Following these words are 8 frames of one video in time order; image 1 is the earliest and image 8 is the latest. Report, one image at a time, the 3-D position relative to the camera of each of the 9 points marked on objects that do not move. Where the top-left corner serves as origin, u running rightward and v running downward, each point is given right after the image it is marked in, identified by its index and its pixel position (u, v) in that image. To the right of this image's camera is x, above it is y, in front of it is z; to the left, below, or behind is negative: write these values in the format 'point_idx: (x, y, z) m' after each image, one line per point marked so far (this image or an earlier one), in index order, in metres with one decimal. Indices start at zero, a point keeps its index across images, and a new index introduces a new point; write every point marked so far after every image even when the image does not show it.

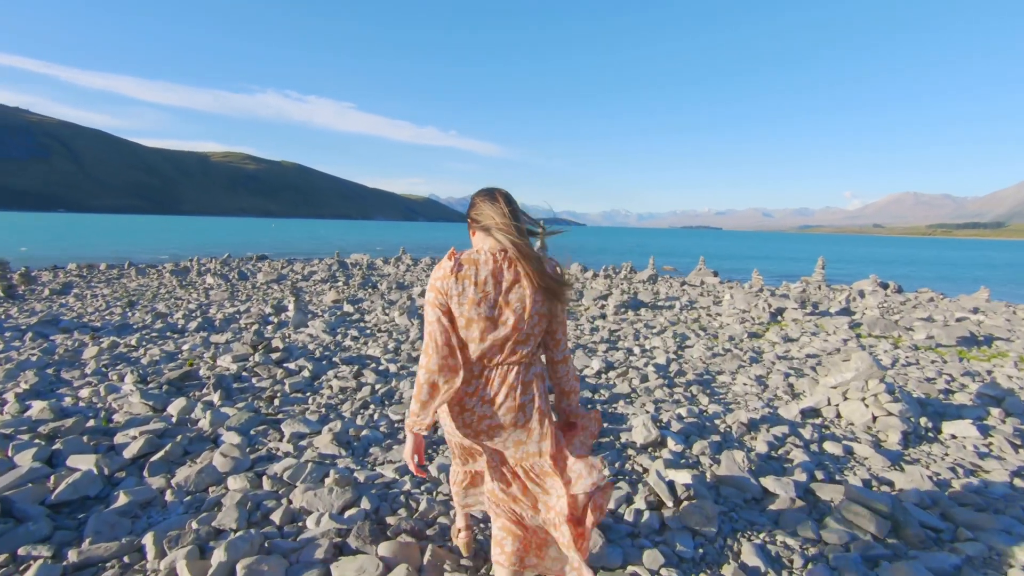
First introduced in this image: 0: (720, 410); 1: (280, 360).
0: (+2.0, -1.2, +5.4) m
1: (-2.7, -0.8, +6.5) m
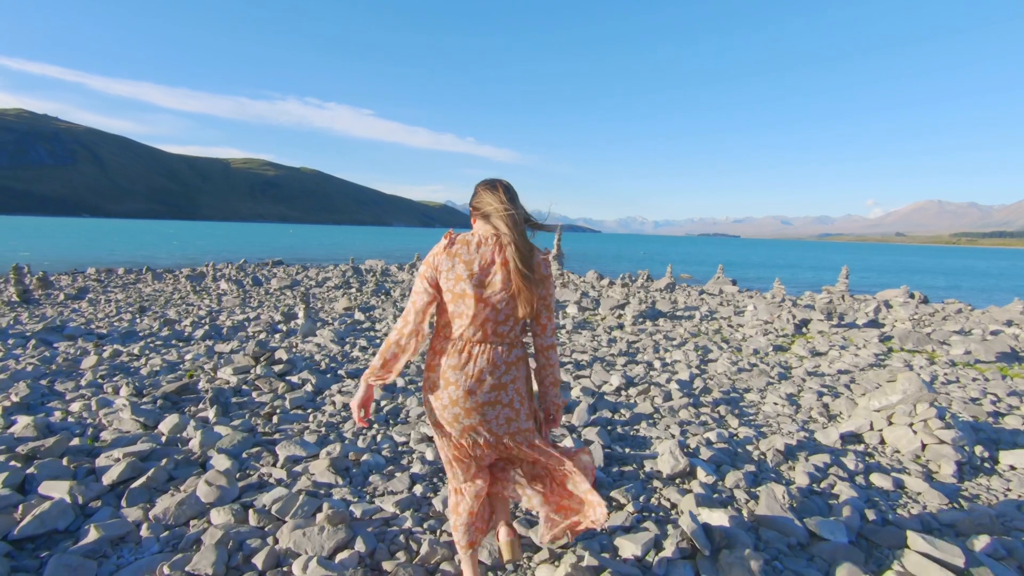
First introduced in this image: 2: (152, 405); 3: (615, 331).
0: (+2.1, -1.3, +4.9) m
1: (-2.6, -0.9, +6.2) m
2: (-3.3, -1.1, +5.1) m
3: (+2.3, -1.0, +12.3) m
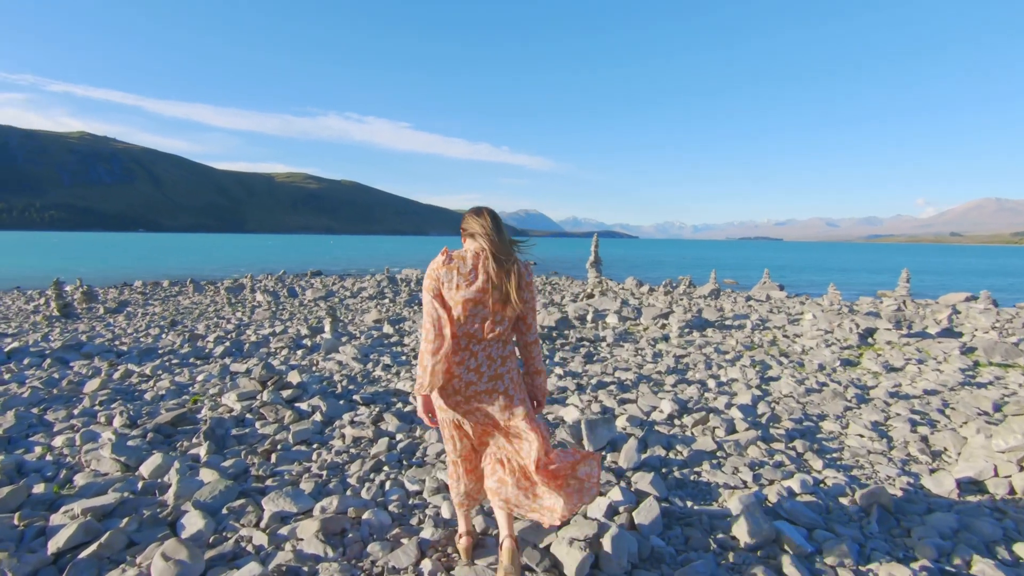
0: (+2.4, -1.4, +4.0) m
1: (-2.2, -1.1, +5.6) m
2: (-3.0, -1.2, +4.5) m
3: (+3.0, -1.2, +11.4) m
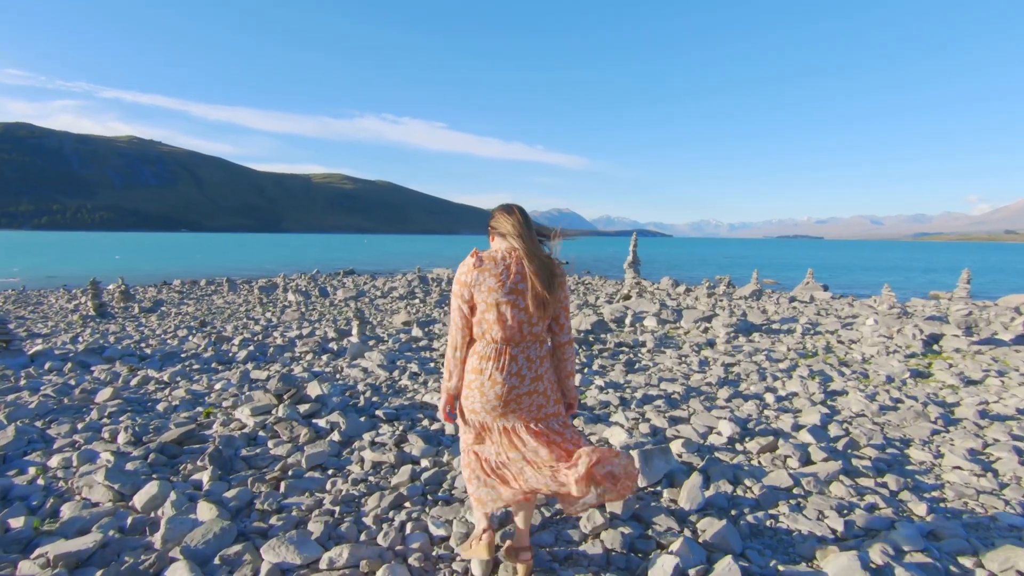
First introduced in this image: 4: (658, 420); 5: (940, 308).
0: (+2.6, -1.5, +3.3) m
1: (-1.9, -1.2, +5.1) m
2: (-2.7, -1.3, +4.1) m
3: (+3.7, -1.2, +10.6) m
4: (+1.4, -1.3, +5.4) m
5: (+13.3, -0.6, +17.3) m
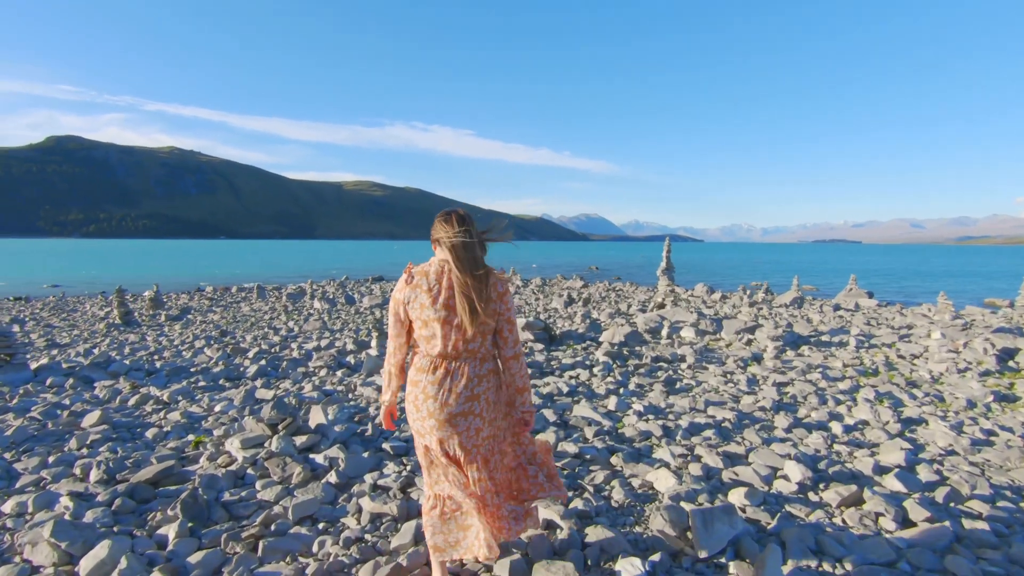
0: (+2.8, -1.6, +2.4) m
1: (-1.6, -1.3, +4.5) m
2: (-2.6, -1.4, +3.5) m
3: (+4.2, -1.4, +9.7) m
4: (+1.7, -1.4, +4.6) m
5: (+14.1, -0.8, +15.9) m
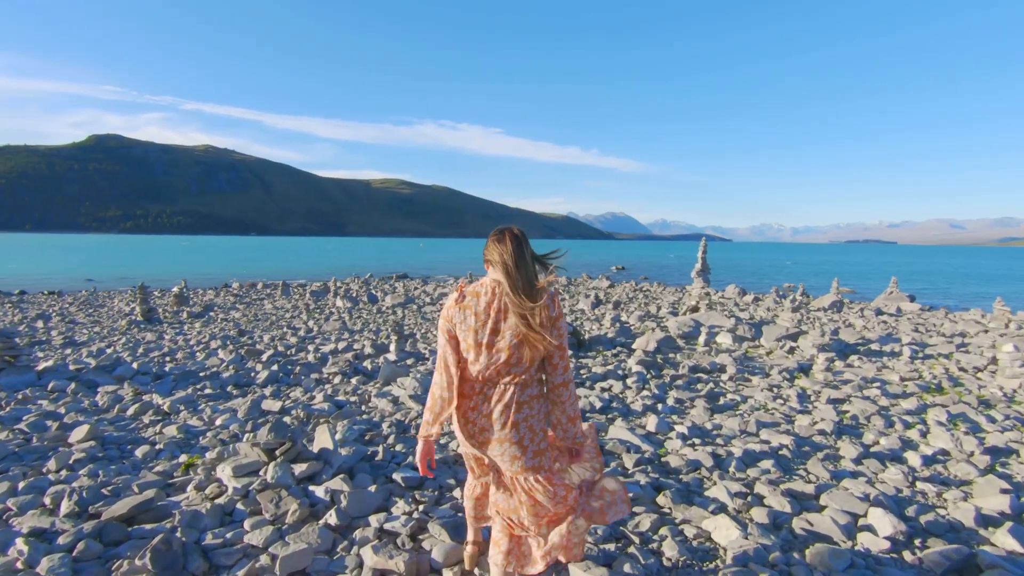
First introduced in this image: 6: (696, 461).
0: (+2.9, -1.7, +1.7) m
1: (-1.4, -1.3, +3.9) m
2: (-2.4, -1.4, +3.0) m
3: (+4.6, -1.5, +8.9) m
4: (+1.9, -1.5, +3.9) m
5: (+14.8, -1.0, +14.6) m
6: (+1.6, -1.5, +4.8) m
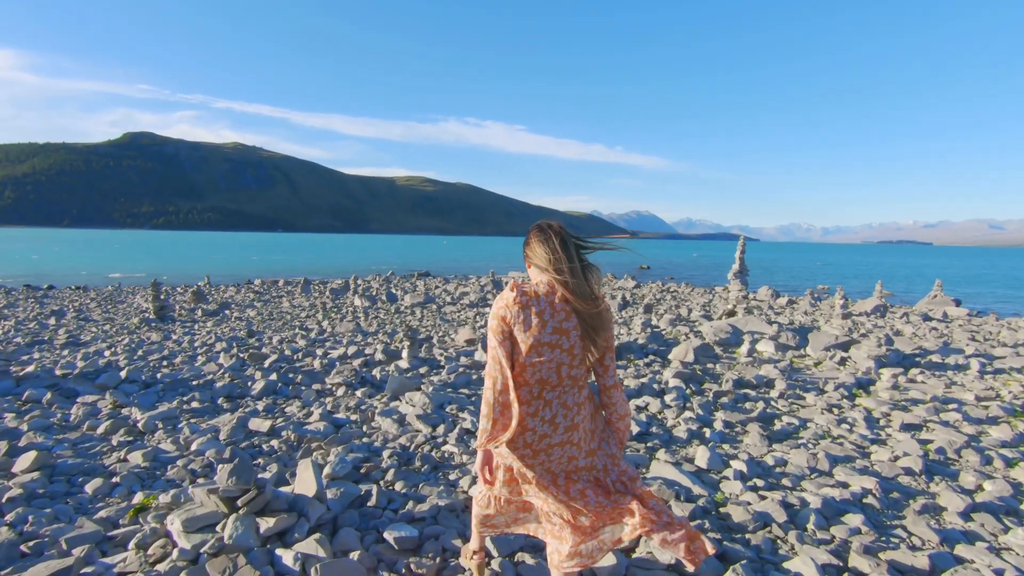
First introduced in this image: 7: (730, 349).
0: (+2.9, -1.8, +0.7) m
1: (-1.3, -1.4, +3.1) m
2: (-2.3, -1.5, +2.2) m
3: (+4.9, -1.6, +7.8) m
4: (+2.0, -1.6, +3.0) m
5: (+15.3, -1.2, +13.1) m
6: (+1.7, -1.5, +3.8) m
7: (+4.7, -1.3, +12.1) m
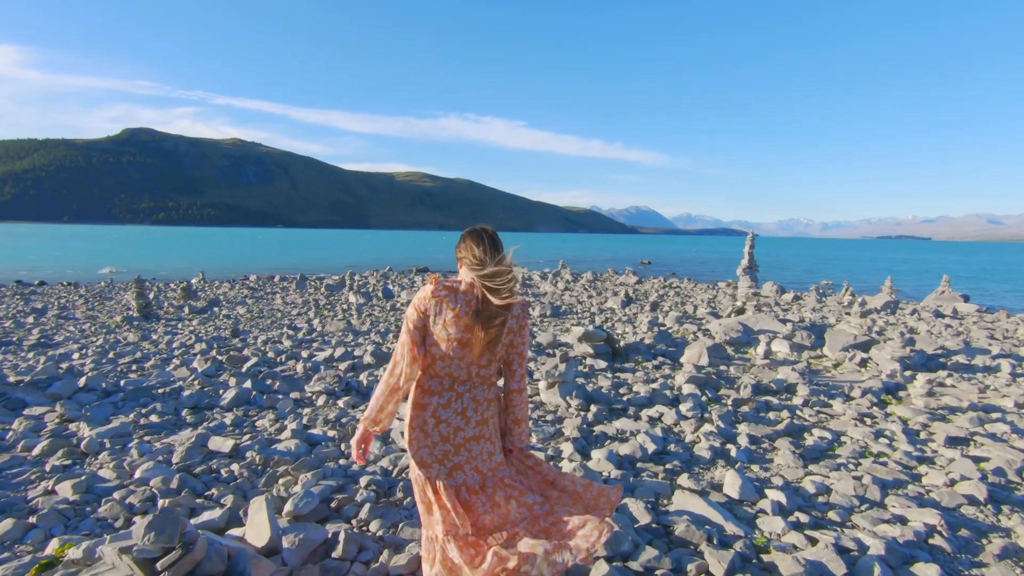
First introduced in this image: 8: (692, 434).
0: (+2.9, -1.8, 0.0) m
1: (-1.3, -1.4, +2.4) m
2: (-2.3, -1.5, +1.5) m
3: (+4.9, -1.5, +7.1) m
4: (+2.0, -1.6, +2.3) m
5: (+15.3, -1.1, +12.4) m
6: (+1.7, -1.6, +3.1) m
7: (+4.7, -1.3, +11.4) m
8: (+1.8, -1.5, +5.6) m
